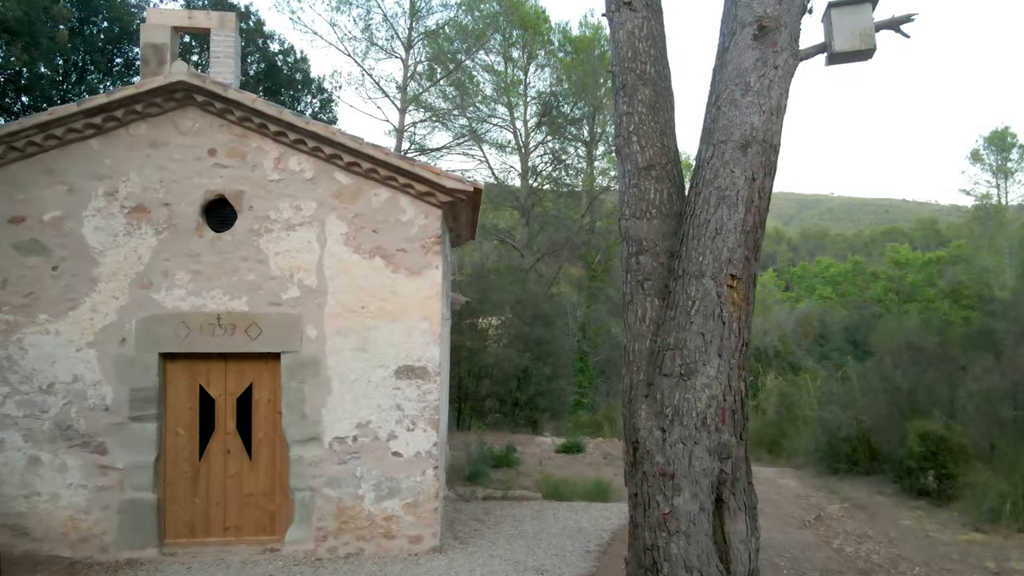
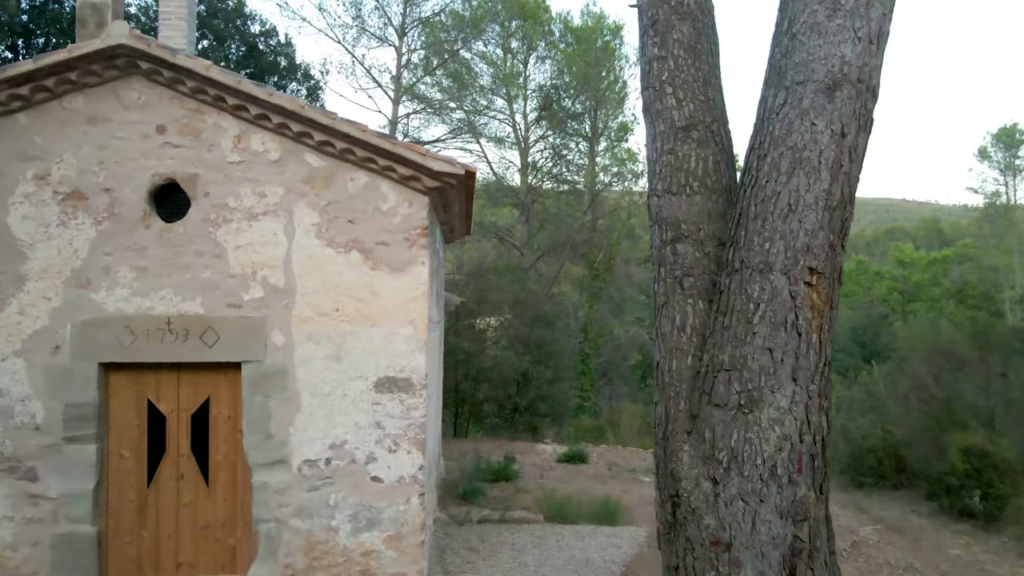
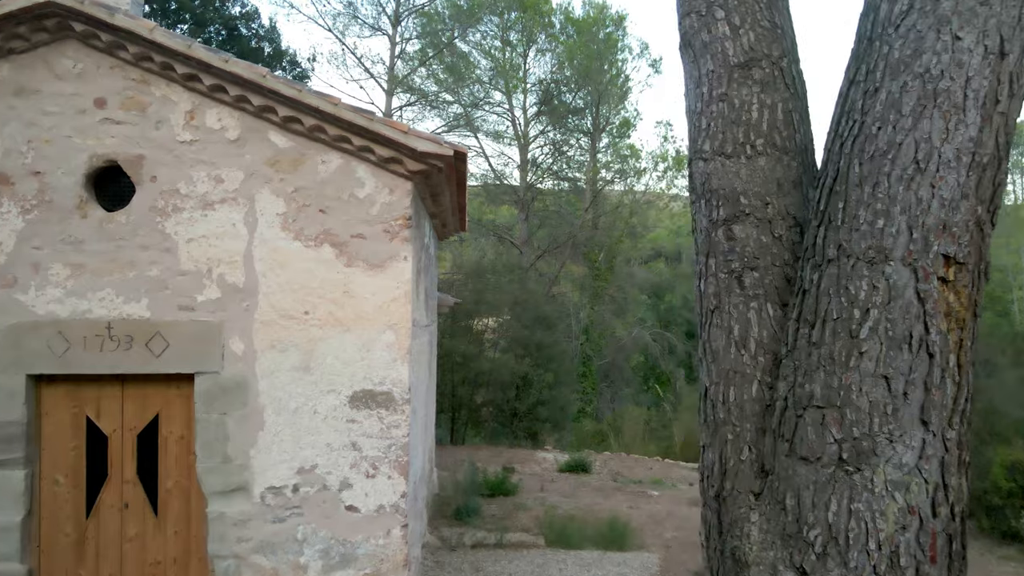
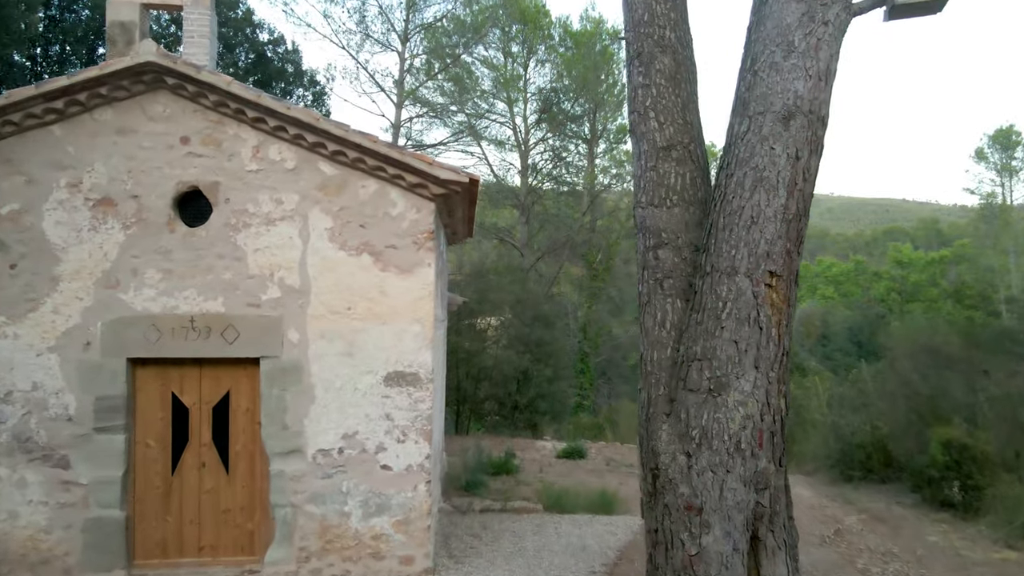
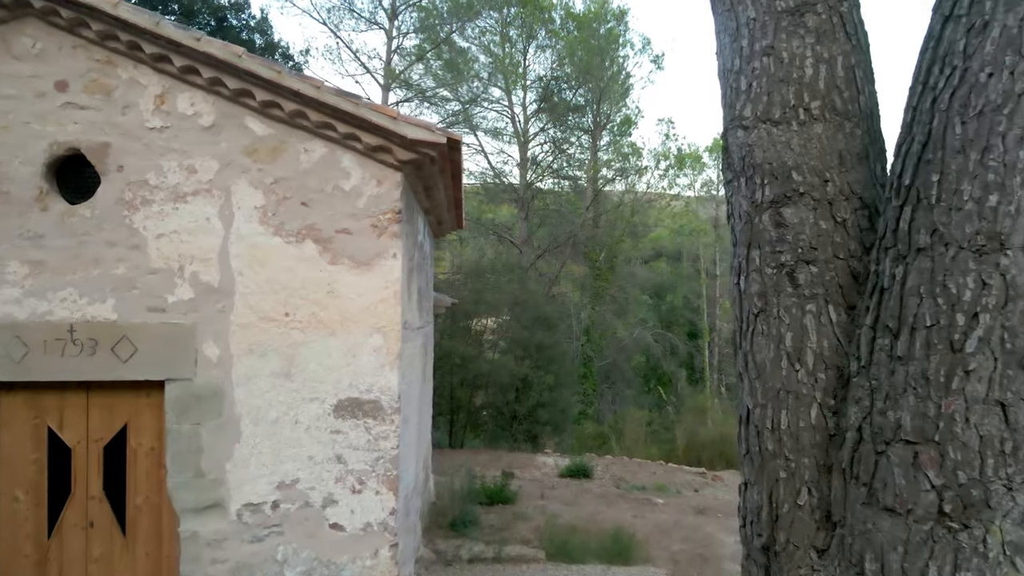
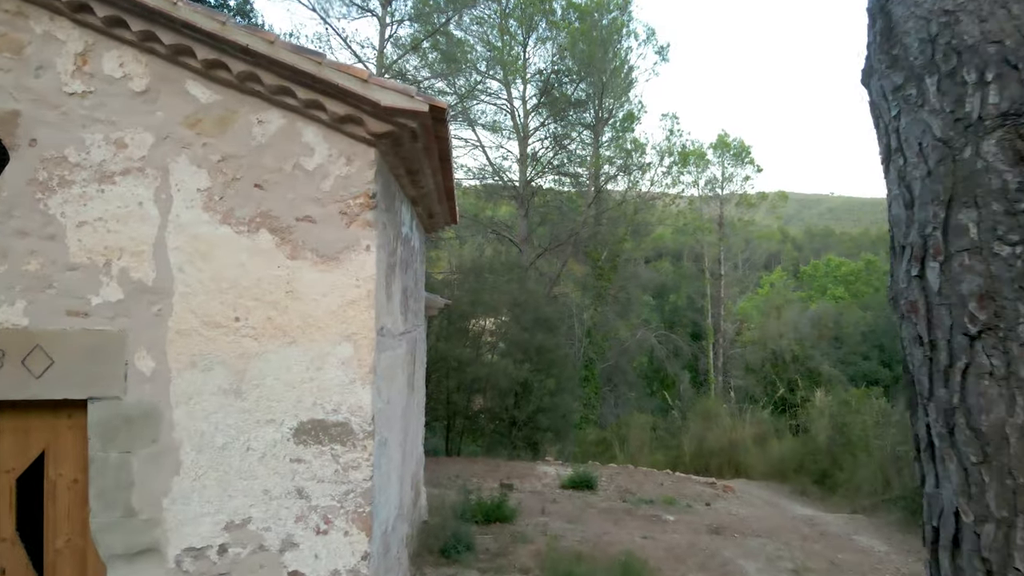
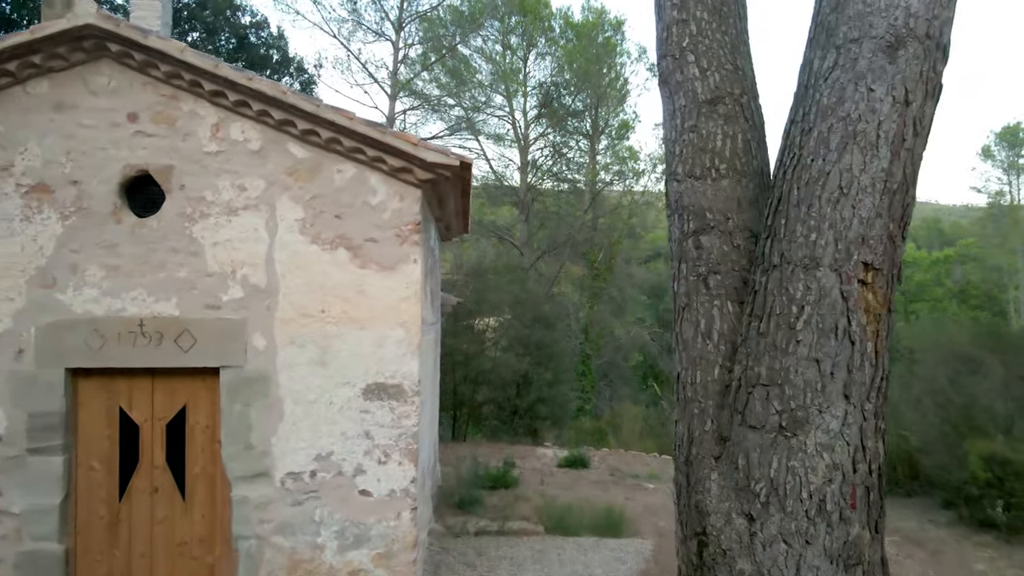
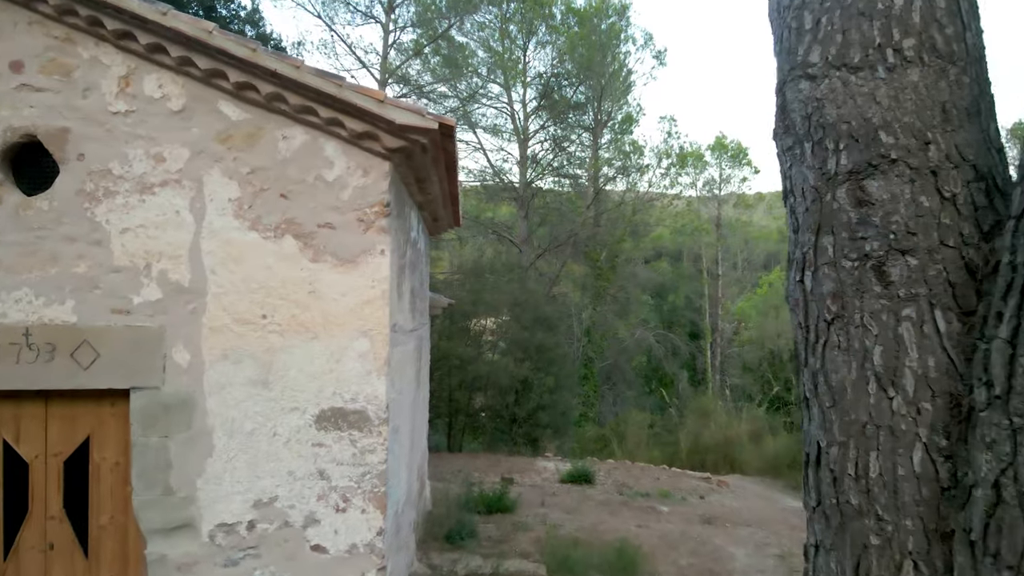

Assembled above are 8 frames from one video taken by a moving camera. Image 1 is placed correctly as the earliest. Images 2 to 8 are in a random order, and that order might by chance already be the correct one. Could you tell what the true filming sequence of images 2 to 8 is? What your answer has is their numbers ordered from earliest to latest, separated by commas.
4, 2, 7, 3, 5, 8, 6
